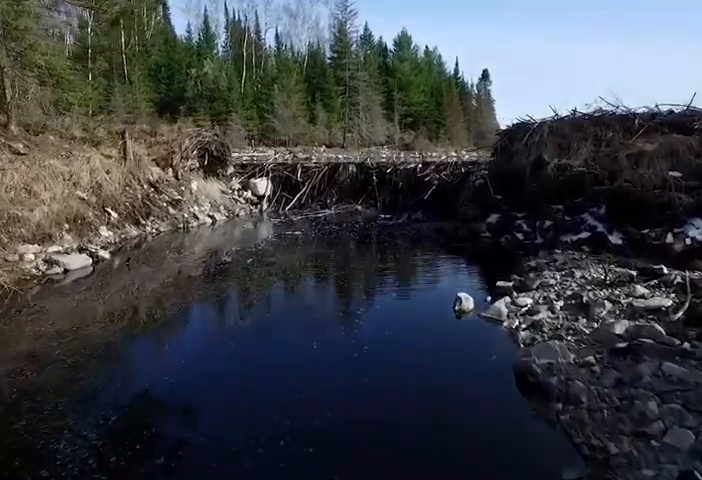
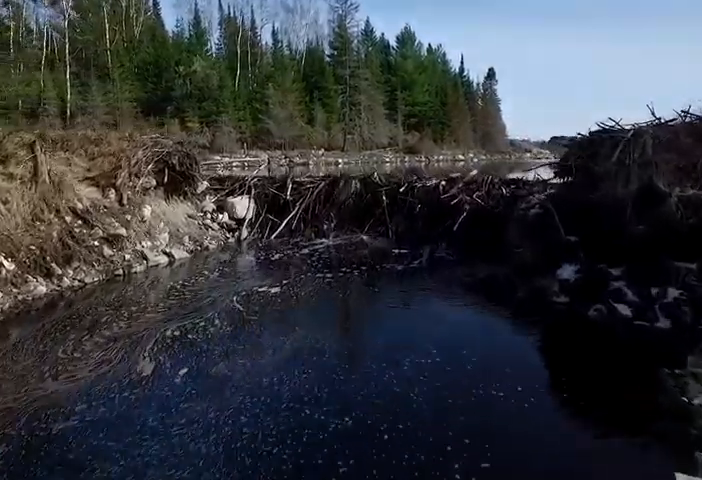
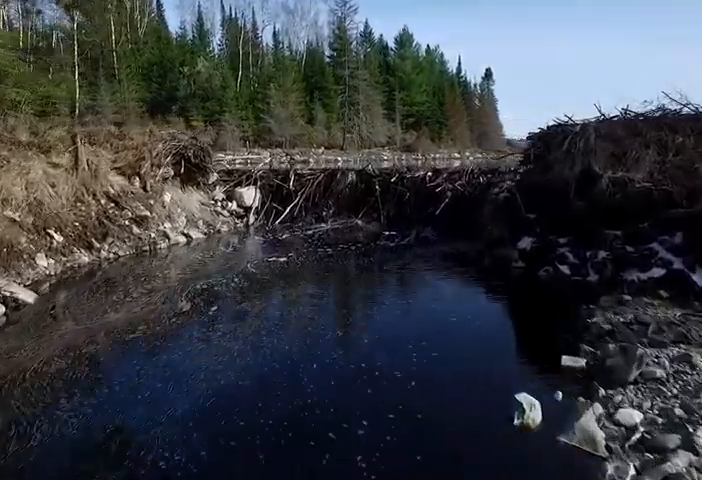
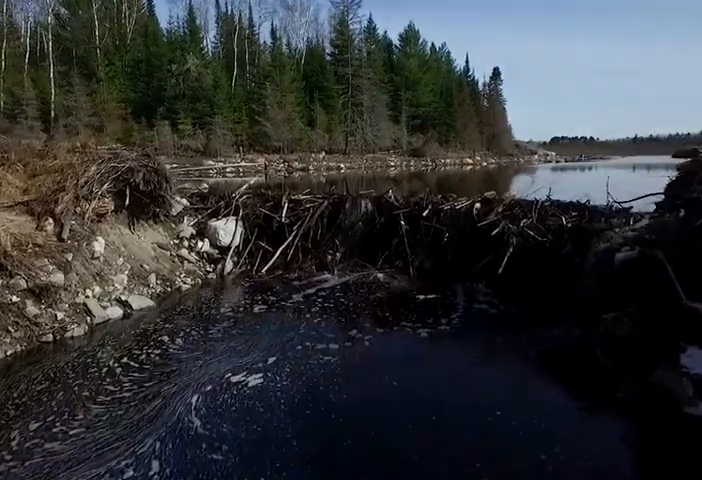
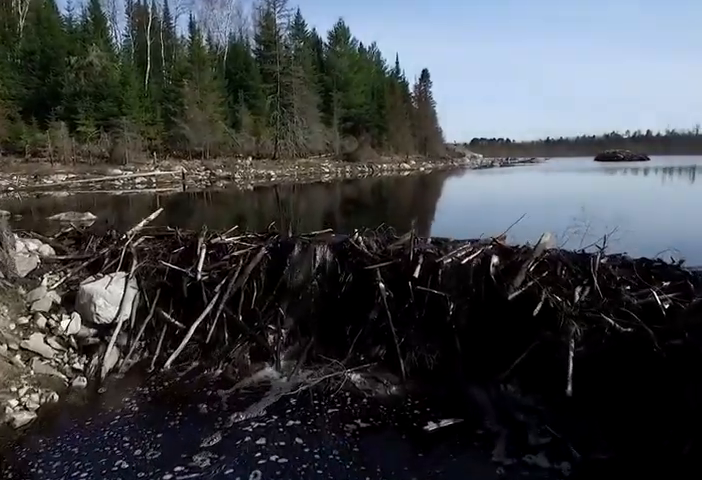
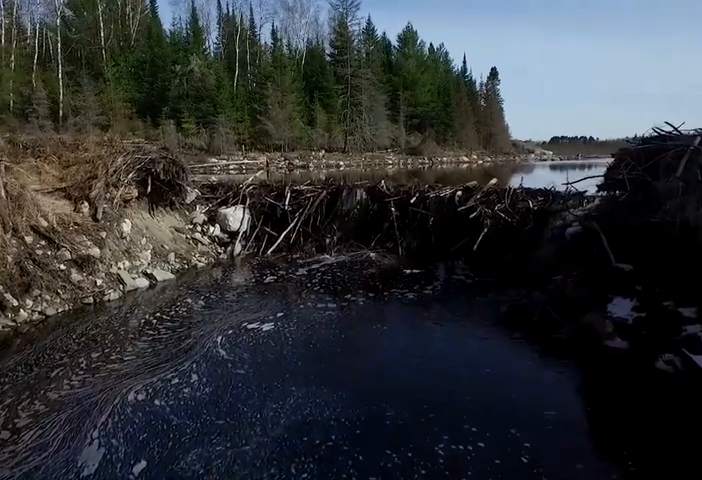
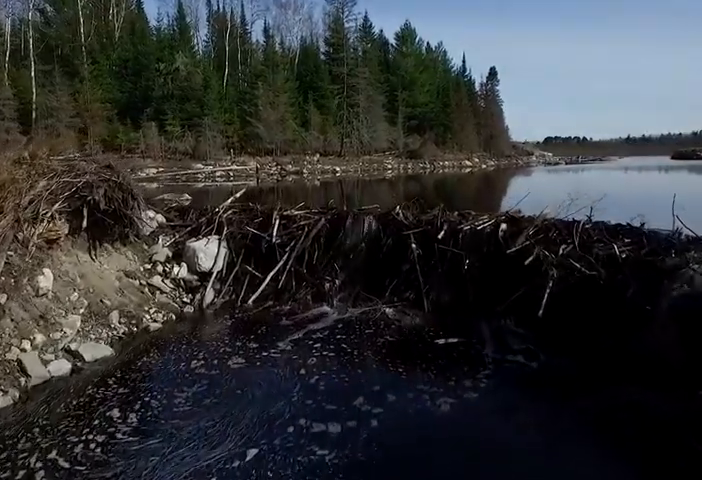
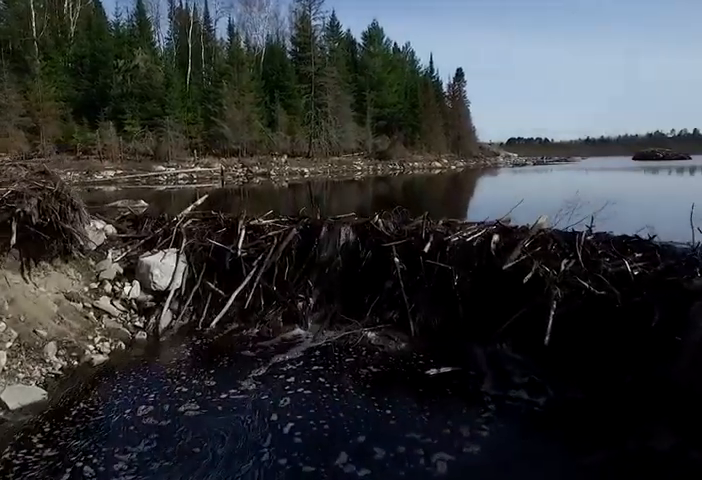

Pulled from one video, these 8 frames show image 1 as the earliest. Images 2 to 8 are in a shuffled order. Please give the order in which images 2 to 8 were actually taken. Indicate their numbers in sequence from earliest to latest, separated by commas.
3, 2, 6, 4, 7, 8, 5
